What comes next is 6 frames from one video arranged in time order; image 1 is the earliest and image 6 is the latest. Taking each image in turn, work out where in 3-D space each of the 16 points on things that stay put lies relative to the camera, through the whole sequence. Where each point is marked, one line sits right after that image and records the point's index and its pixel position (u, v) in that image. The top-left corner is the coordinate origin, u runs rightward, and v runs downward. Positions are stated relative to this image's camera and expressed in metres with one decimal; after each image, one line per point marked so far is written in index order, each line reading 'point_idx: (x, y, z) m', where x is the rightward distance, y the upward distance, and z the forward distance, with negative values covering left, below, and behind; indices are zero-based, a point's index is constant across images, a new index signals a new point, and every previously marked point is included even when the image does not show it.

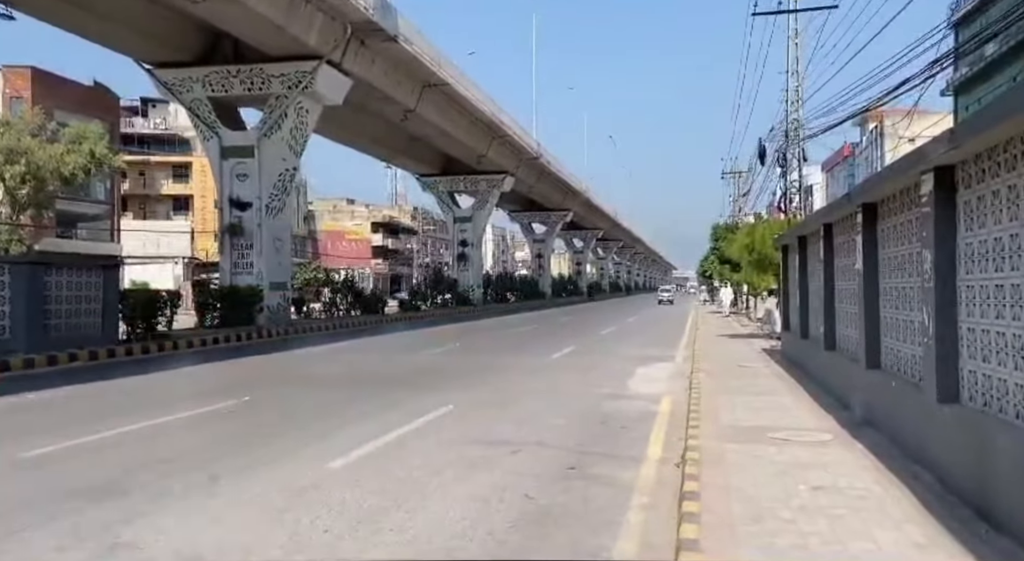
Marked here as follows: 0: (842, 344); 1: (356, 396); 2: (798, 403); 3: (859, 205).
0: (+4.4, -0.9, +11.0) m
1: (-2.5, -1.8, +13.2) m
2: (+3.7, -1.5, +10.4) m
3: (+3.8, +0.8, +9.0) m
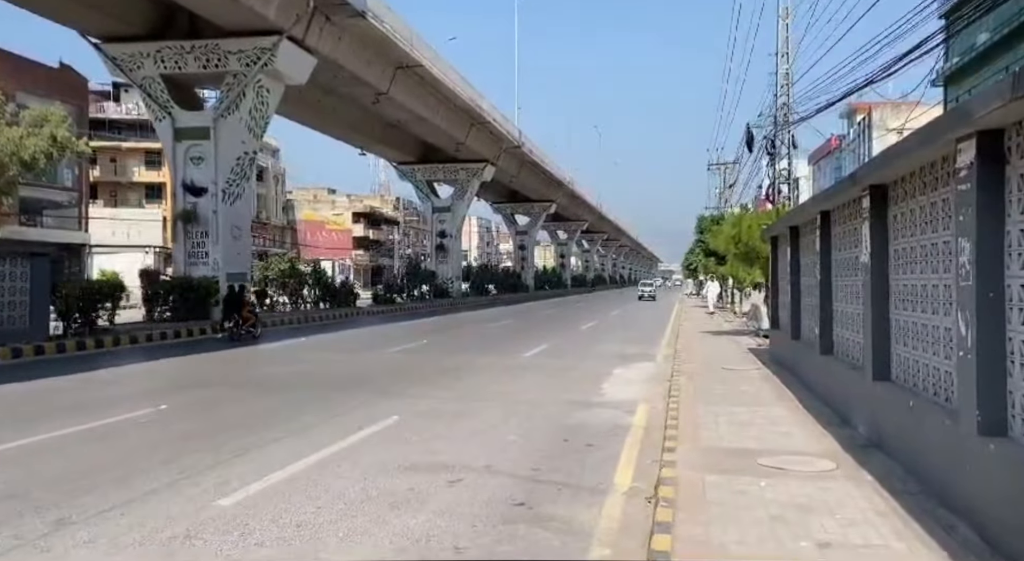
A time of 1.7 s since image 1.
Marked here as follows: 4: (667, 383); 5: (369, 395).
0: (+3.9, -0.8, +9.7) m
1: (-3.1, -1.7, +11.7) m
2: (+3.1, -1.5, +9.1) m
3: (+3.3, +0.9, +7.6) m
4: (+2.4, -1.6, +12.8) m
5: (-2.1, -1.6, +11.9) m
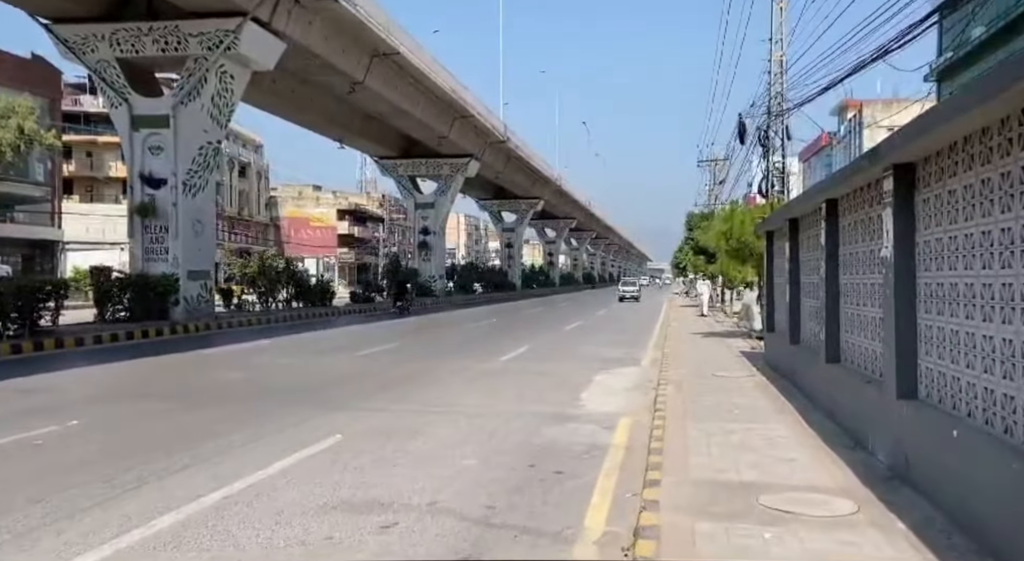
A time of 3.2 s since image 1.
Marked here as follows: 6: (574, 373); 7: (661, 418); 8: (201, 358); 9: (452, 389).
0: (+3.5, -0.8, +8.4) m
1: (-3.5, -1.7, +10.4) m
2: (+2.7, -1.5, +7.8) m
3: (+2.9, +0.9, +6.4) m
4: (+2.0, -1.6, +11.5) m
5: (-2.5, -1.6, +10.6) m
6: (+1.0, -1.6, +14.0) m
7: (+1.7, -1.5, +9.2) m
8: (-6.3, -1.6, +16.5) m
9: (-0.9, -1.6, +11.9) m
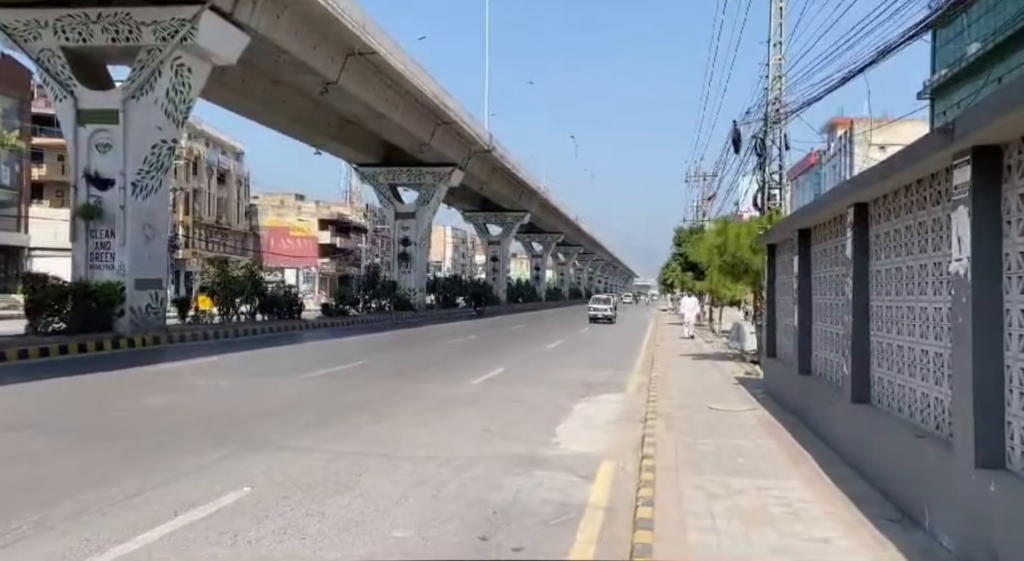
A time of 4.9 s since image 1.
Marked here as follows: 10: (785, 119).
0: (+3.1, -1.0, +6.8) m
1: (-4.0, -1.8, +8.6) m
2: (+2.3, -1.6, +6.2) m
3: (+2.6, +0.7, +4.8) m
4: (+1.5, -1.8, +9.8) m
5: (-3.0, -1.7, +8.9) m
6: (+0.5, -1.8, +12.3) m
7: (+1.3, -1.7, +7.5) m
8: (-6.8, -1.7, +14.7) m
9: (-1.4, -1.8, +10.2) m
10: (+6.5, +3.9, +19.4) m
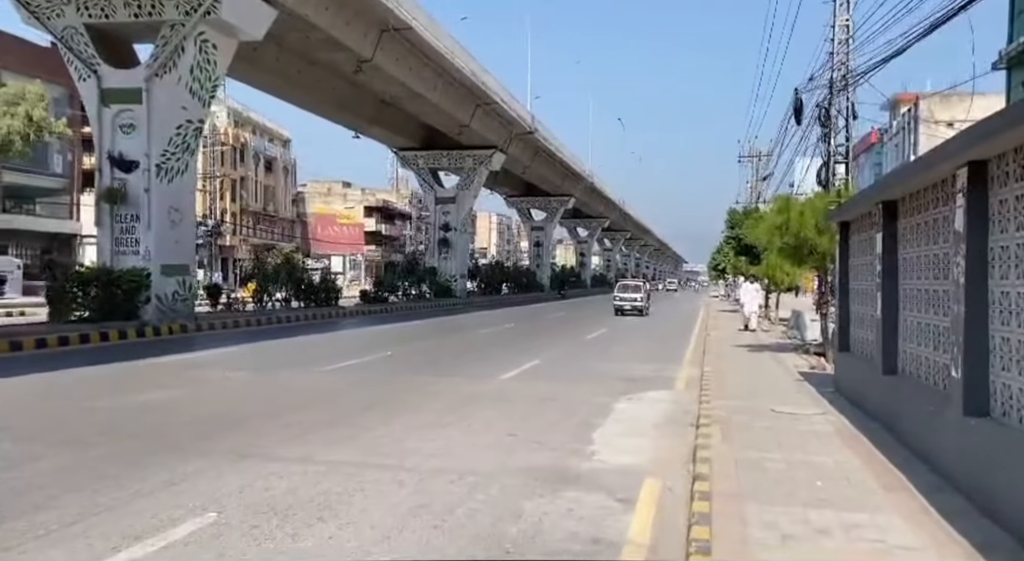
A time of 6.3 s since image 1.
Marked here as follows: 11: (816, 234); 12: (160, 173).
0: (+3.2, -0.8, +5.3) m
1: (-3.7, -1.6, +7.6) m
2: (+2.4, -1.5, +4.7) m
3: (+2.6, +0.9, +3.3) m
4: (+1.9, -1.6, +8.4) m
5: (-2.7, -1.6, +7.7) m
6: (+1.0, -1.6, +11.0) m
7: (+1.5, -1.6, +6.2) m
8: (-6.2, -1.5, +13.8) m
9: (-1.0, -1.6, +9.0) m
10: (+7.4, +4.2, +17.7) m
11: (+6.2, +0.9, +16.7) m
12: (-8.6, +2.6, +19.9) m
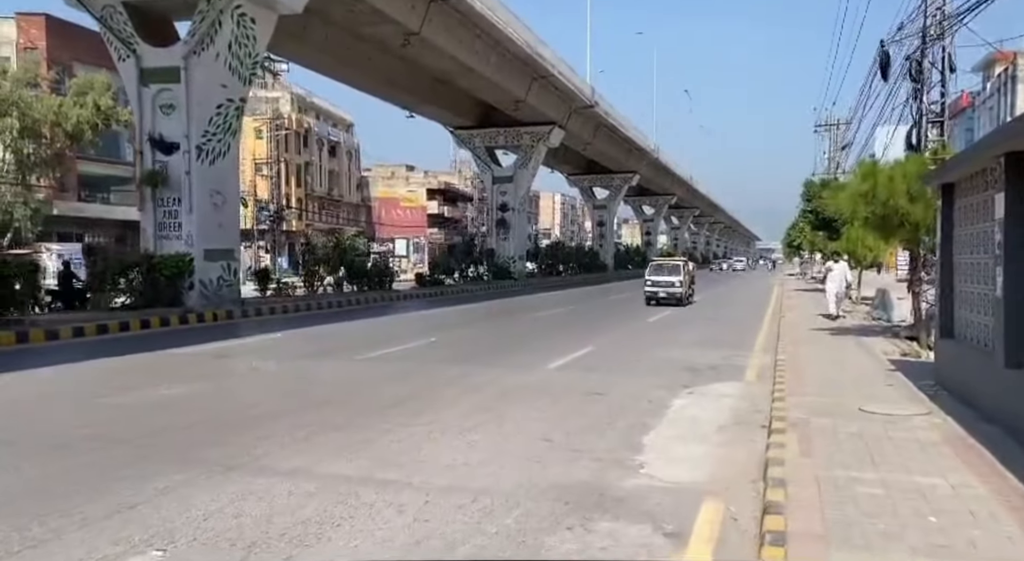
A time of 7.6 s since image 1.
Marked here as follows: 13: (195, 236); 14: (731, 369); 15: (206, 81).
0: (+3.3, -0.7, +3.8) m
1: (-3.4, -1.5, +6.7) m
2: (+2.4, -1.4, +3.3) m
3: (+2.4, +0.9, +1.8) m
4: (+2.2, -1.4, +7.0) m
5: (-2.4, -1.4, +6.7) m
6: (+1.5, -1.3, +9.6) m
7: (+1.6, -1.4, +4.8) m
8: (-5.4, -1.2, +13.0) m
9: (-0.6, -1.4, +7.8) m
10: (+8.3, +4.7, +15.6) m
11: (+7.1, +1.4, +14.9) m
12: (-7.3, +2.9, +19.2) m
13: (-7.5, +1.1, +19.4) m
14: (+3.2, -1.3, +11.8) m
15: (-7.2, +4.7, +19.2) m
